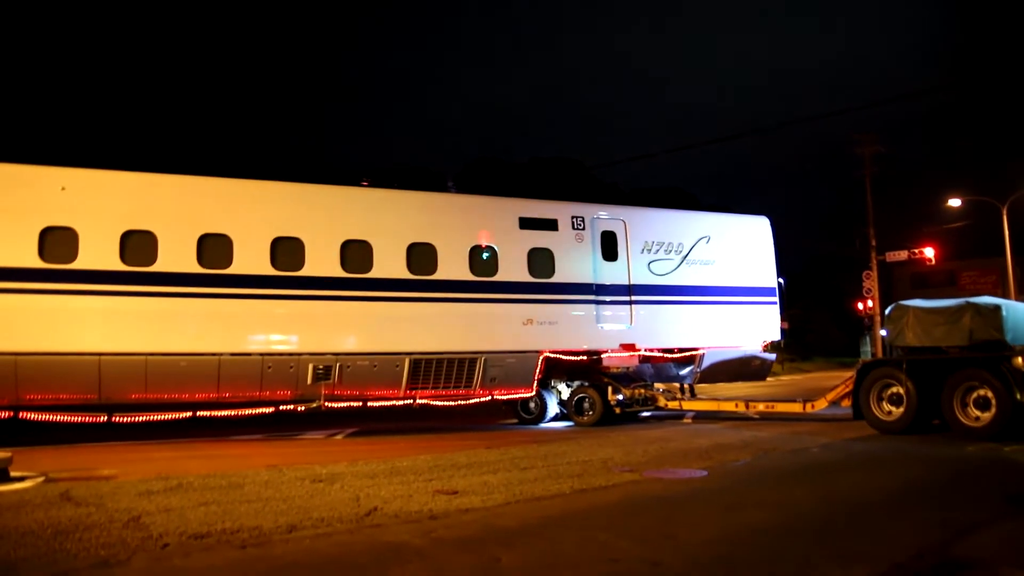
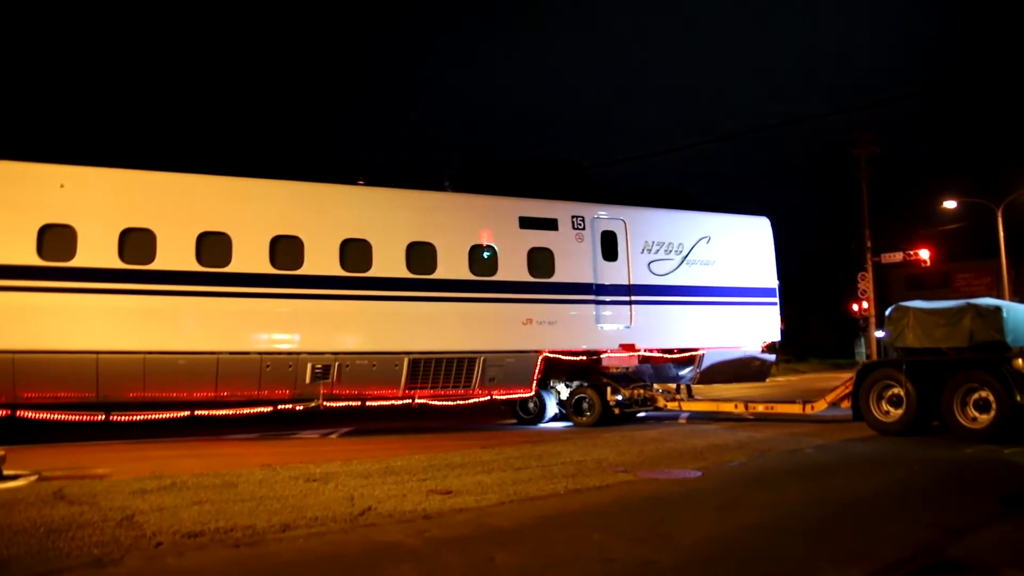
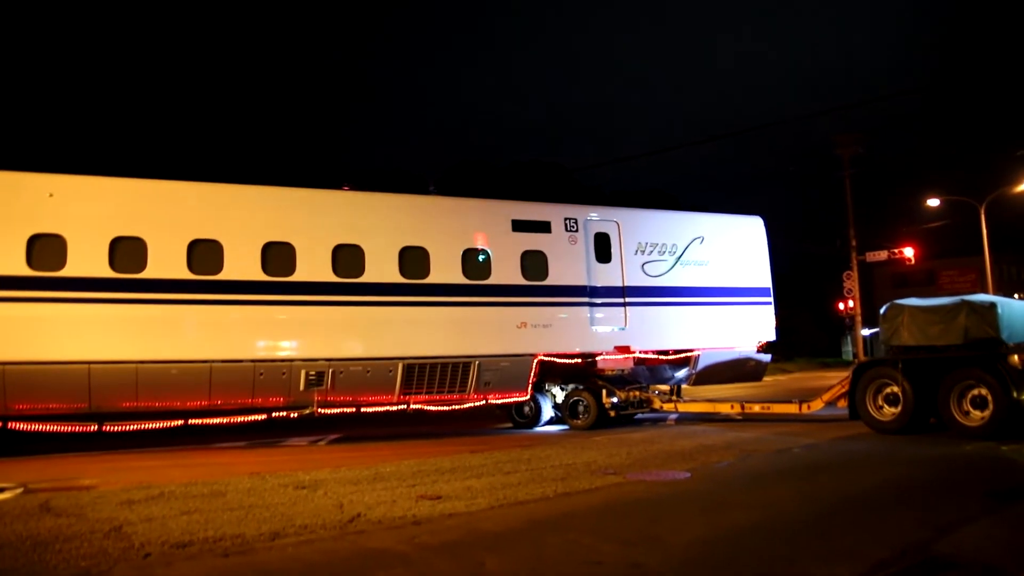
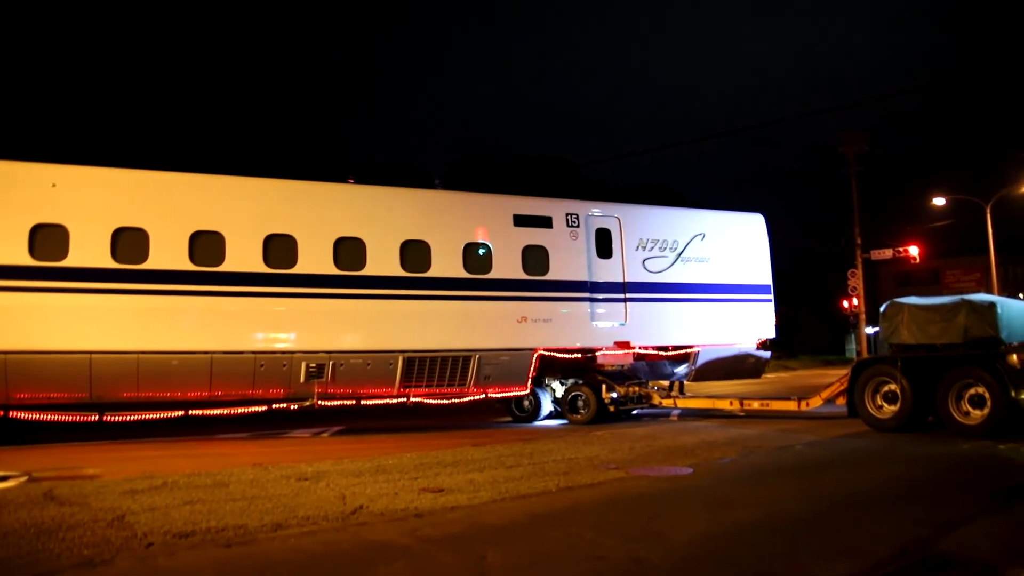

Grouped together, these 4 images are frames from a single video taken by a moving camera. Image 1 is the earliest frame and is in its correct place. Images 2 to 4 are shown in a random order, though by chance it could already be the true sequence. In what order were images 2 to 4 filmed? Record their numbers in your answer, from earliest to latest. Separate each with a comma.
2, 4, 3
